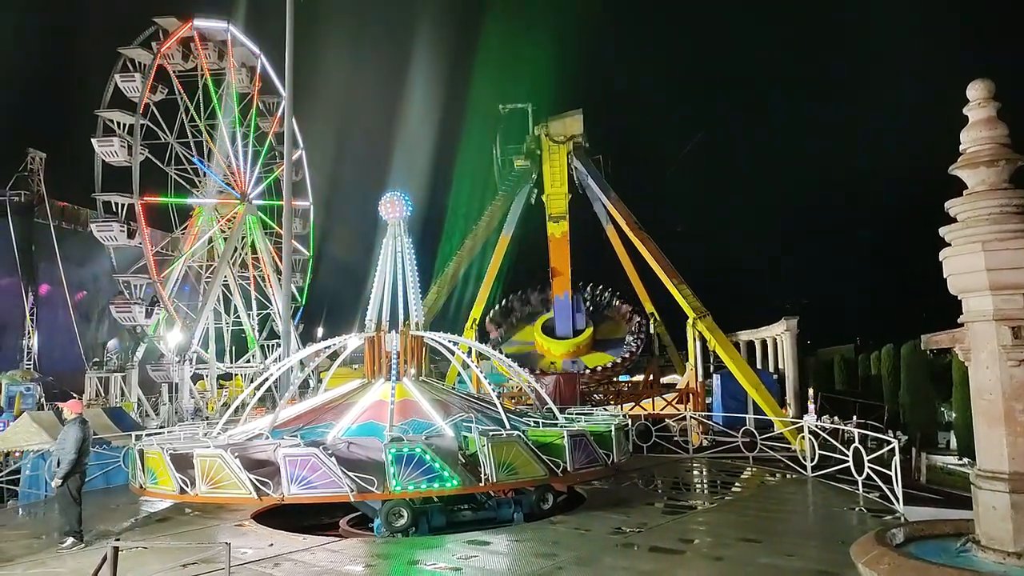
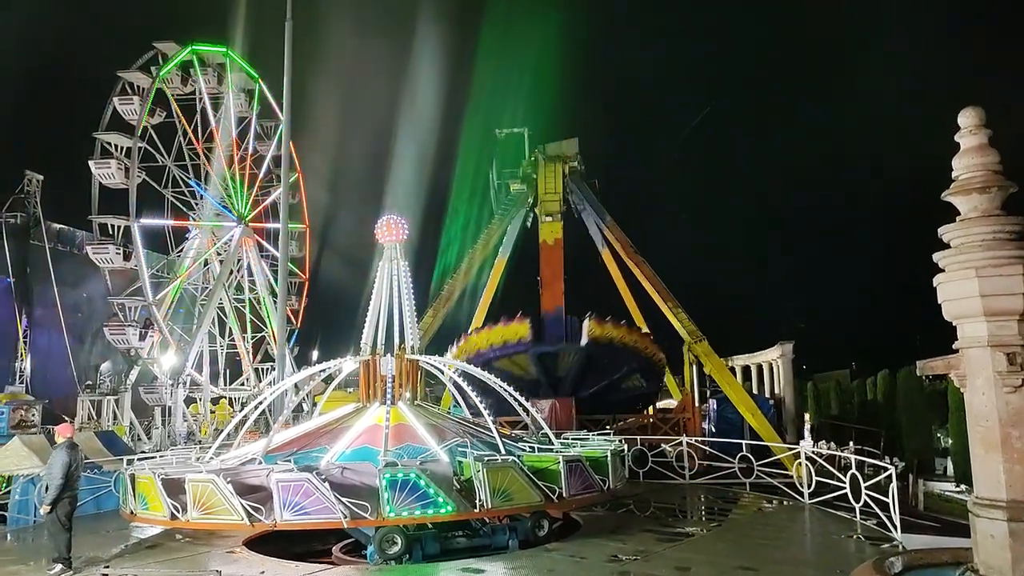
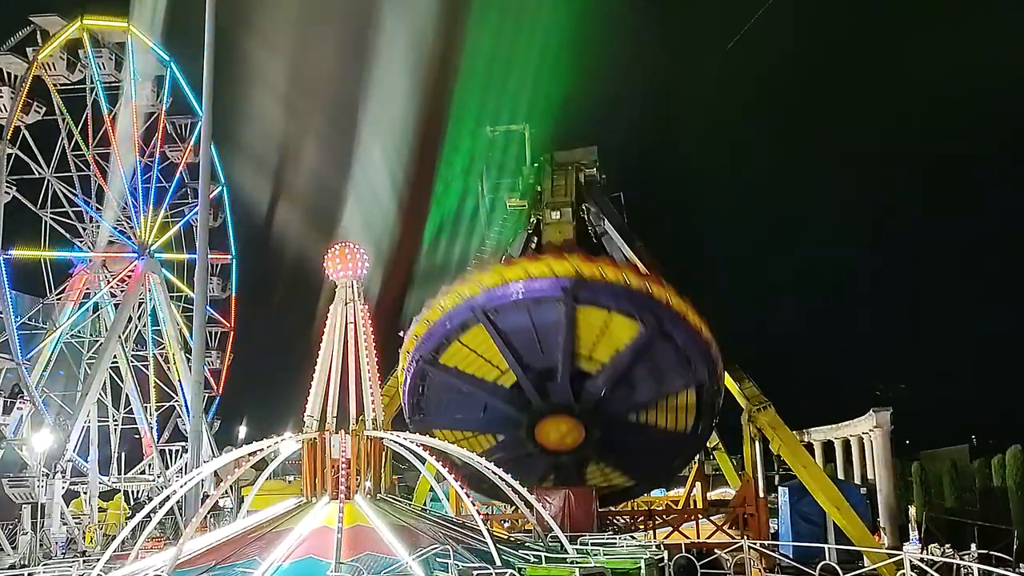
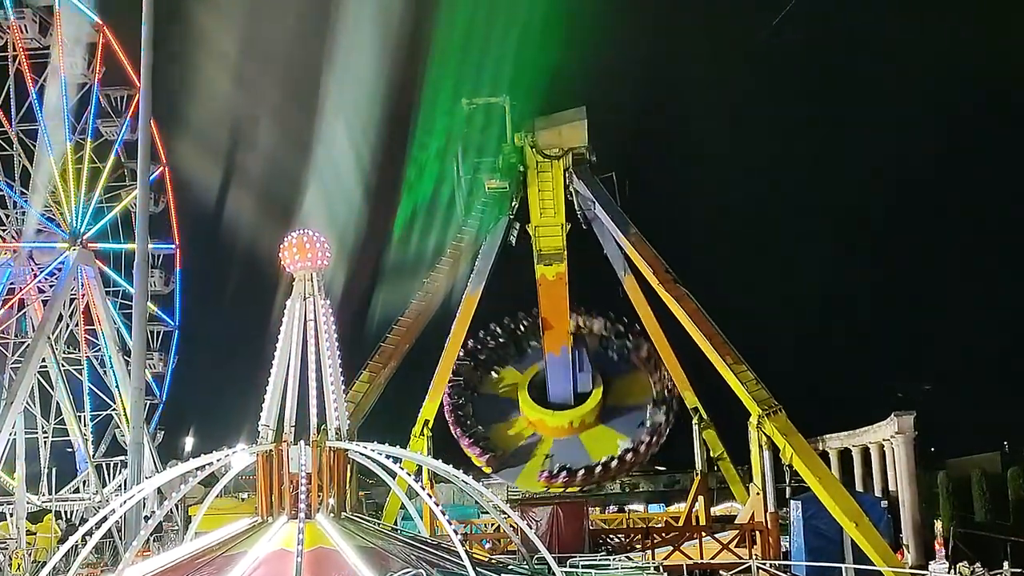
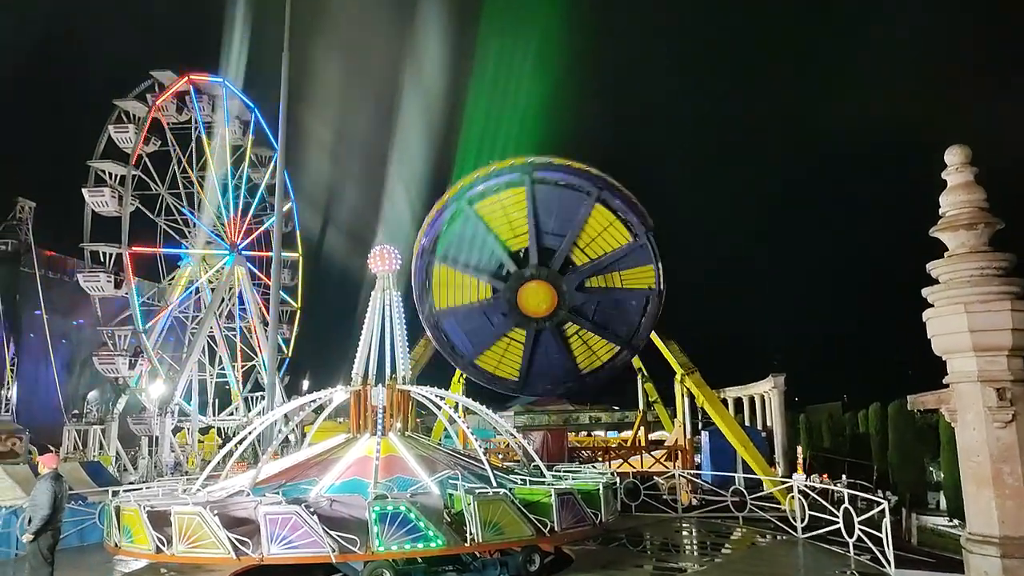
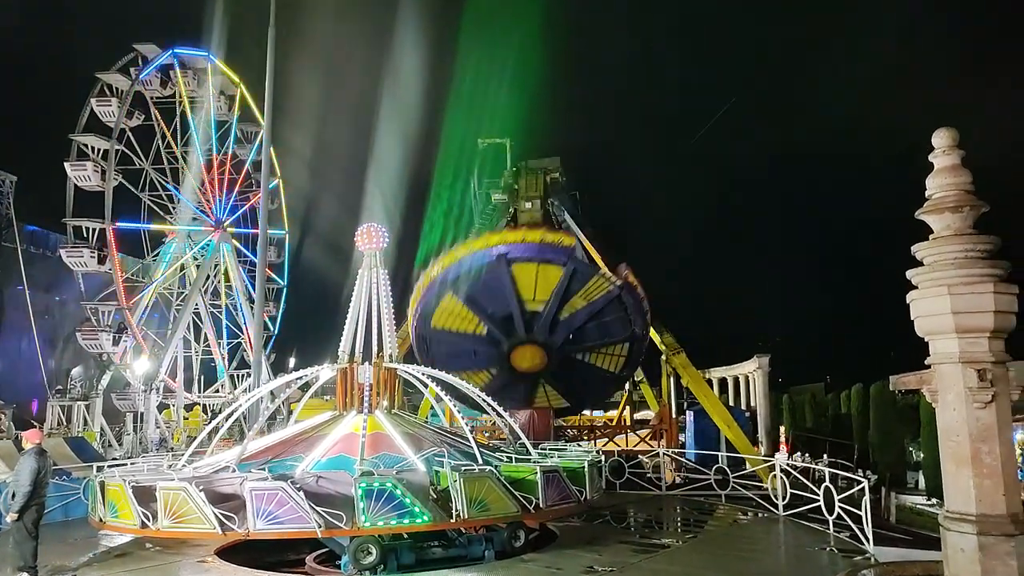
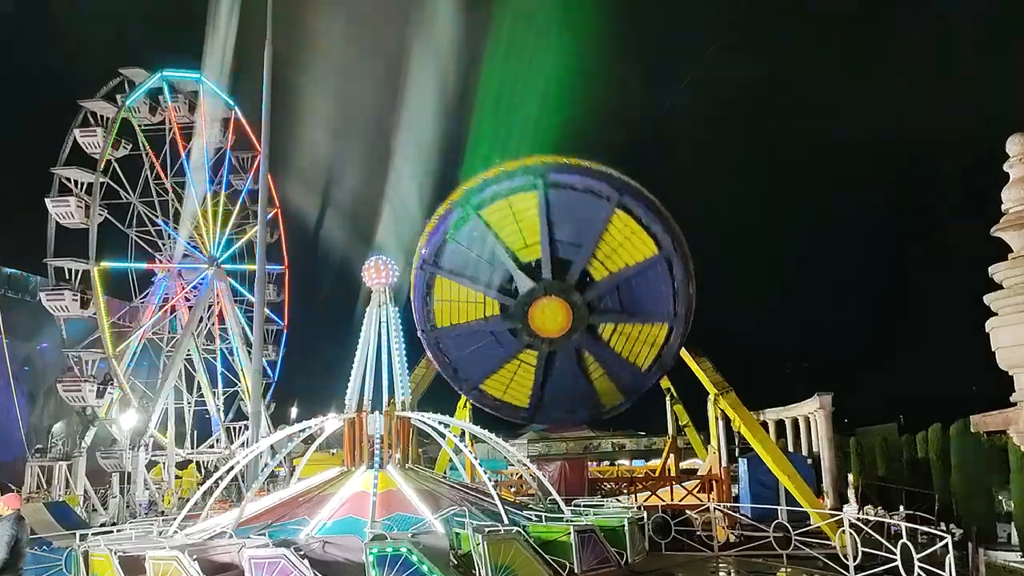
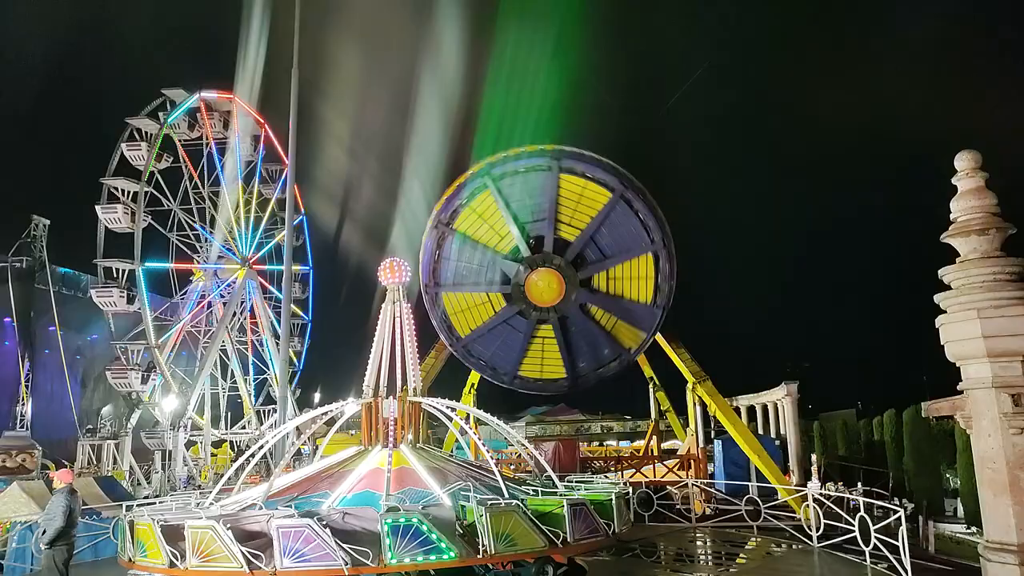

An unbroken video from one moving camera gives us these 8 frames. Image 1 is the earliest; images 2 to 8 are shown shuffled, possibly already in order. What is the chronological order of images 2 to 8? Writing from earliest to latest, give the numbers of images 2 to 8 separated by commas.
2, 6, 5, 8, 7, 3, 4
